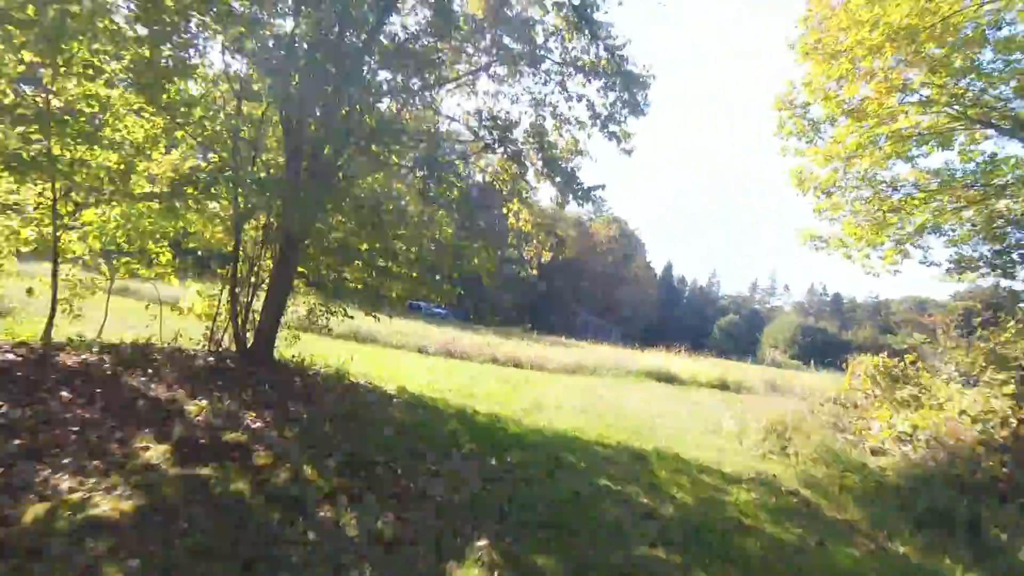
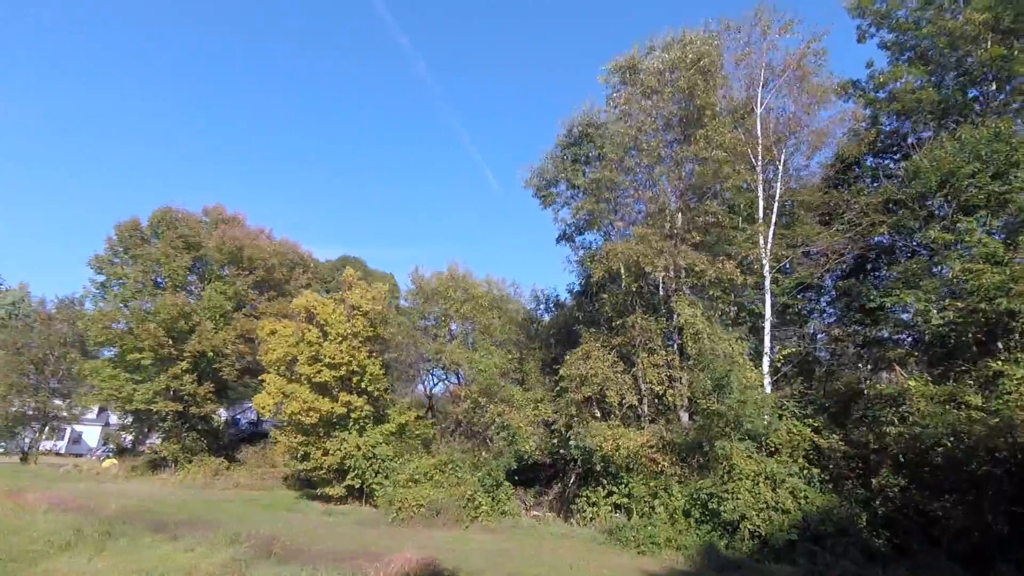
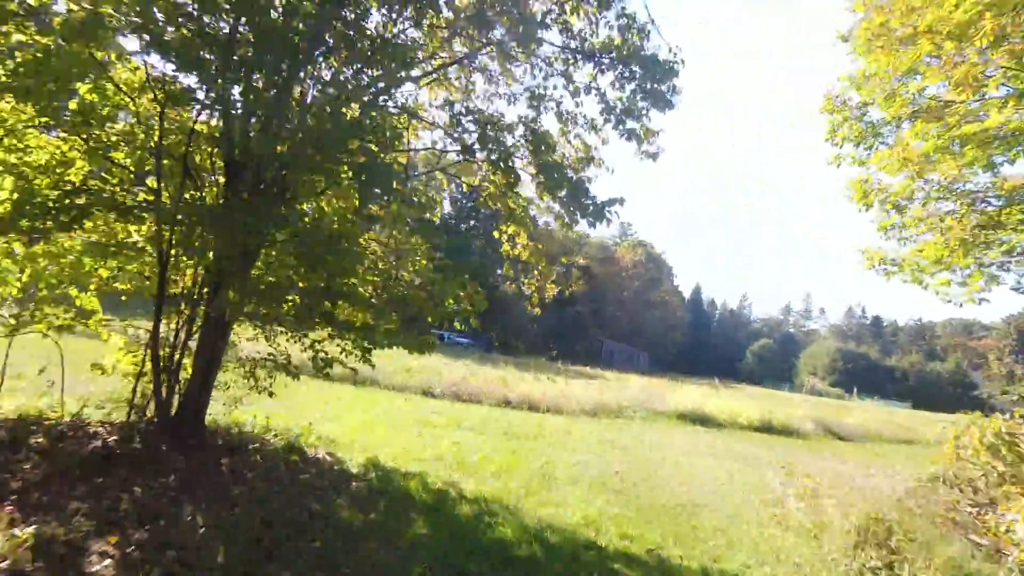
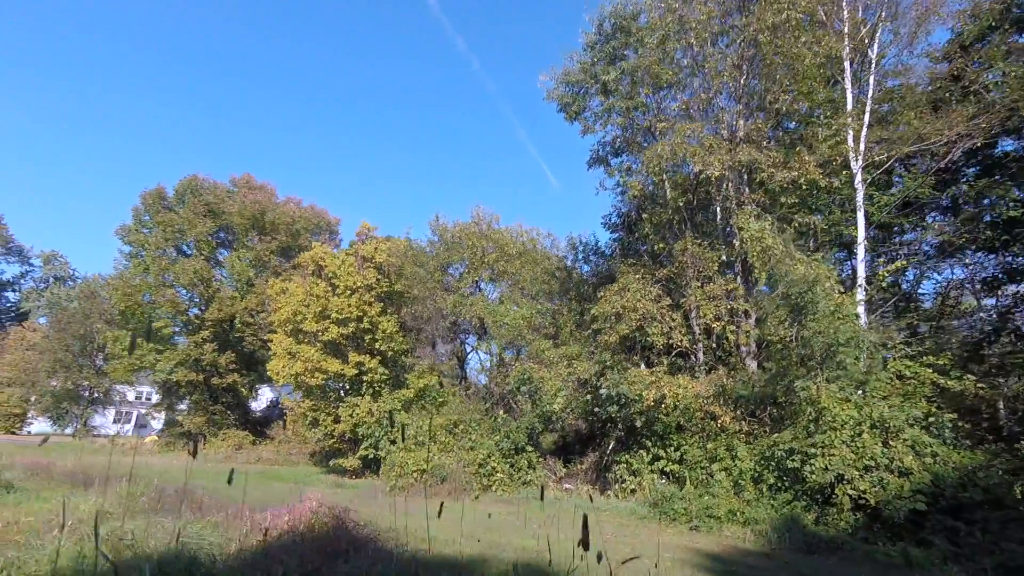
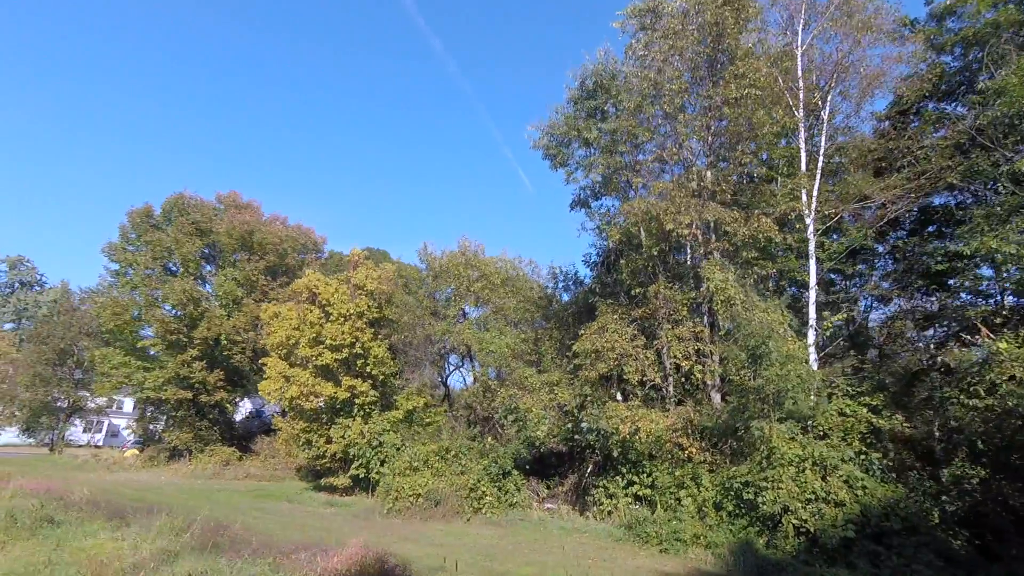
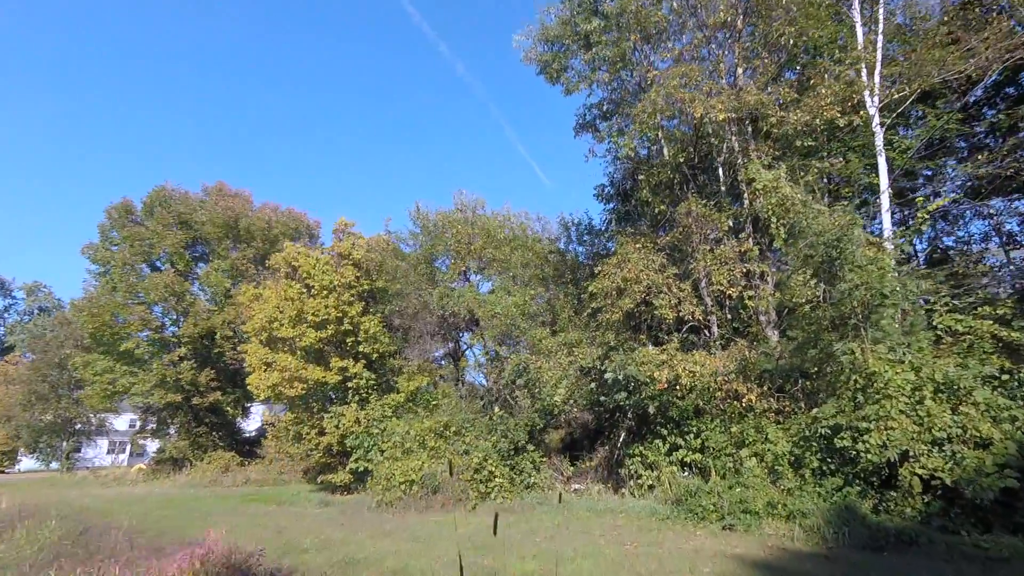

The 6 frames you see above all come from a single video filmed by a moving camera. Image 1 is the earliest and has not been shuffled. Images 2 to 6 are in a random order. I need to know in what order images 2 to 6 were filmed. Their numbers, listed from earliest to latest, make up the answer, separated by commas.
3, 2, 5, 4, 6
